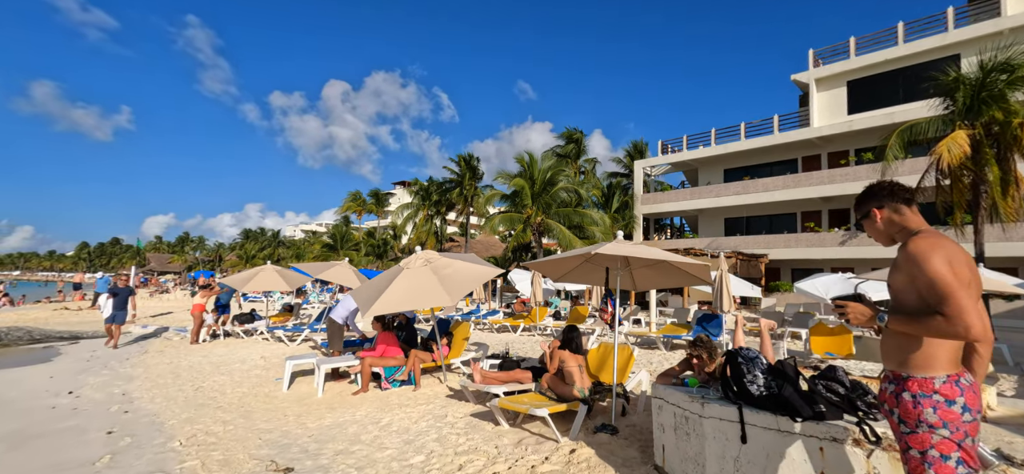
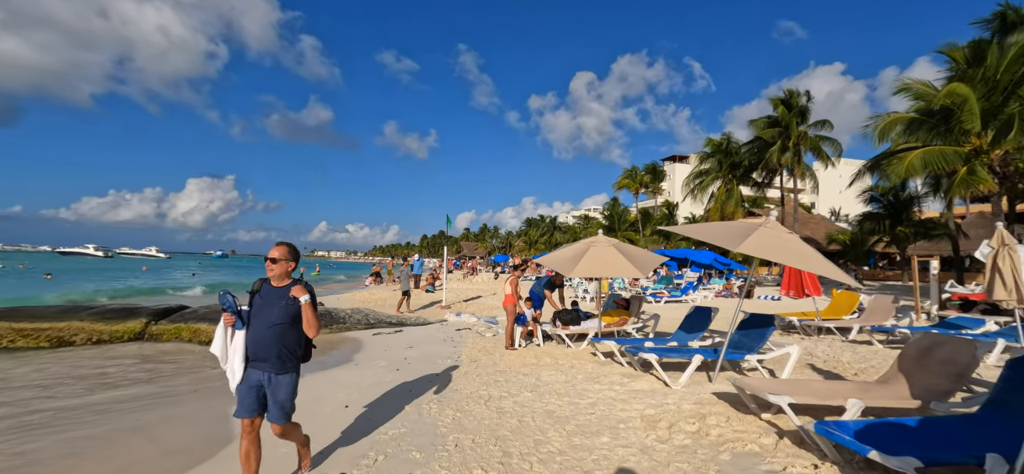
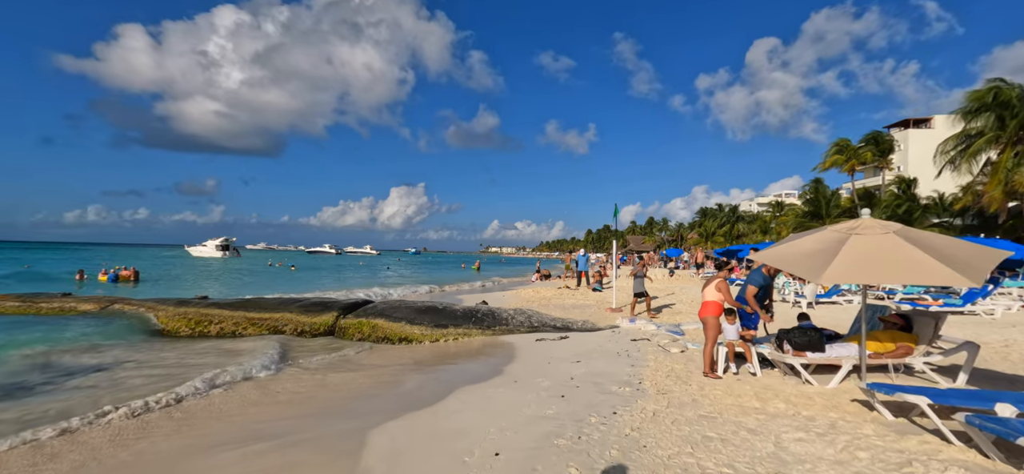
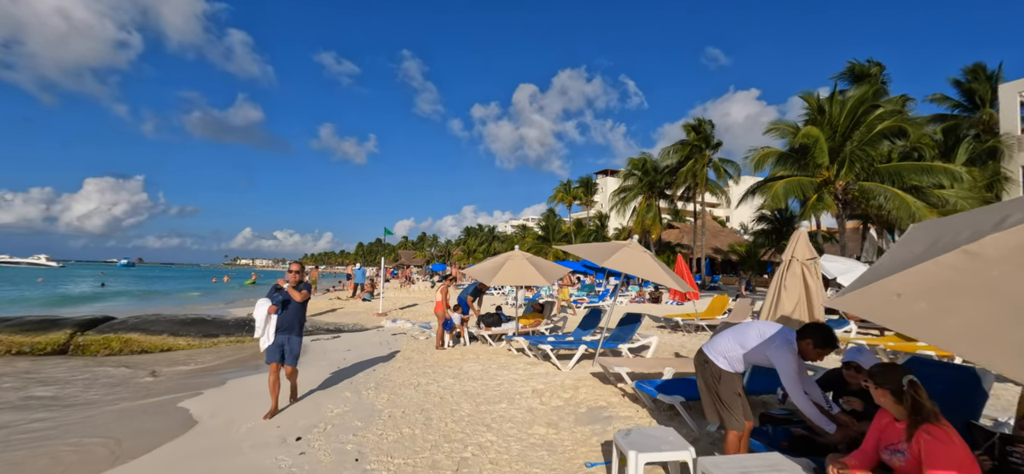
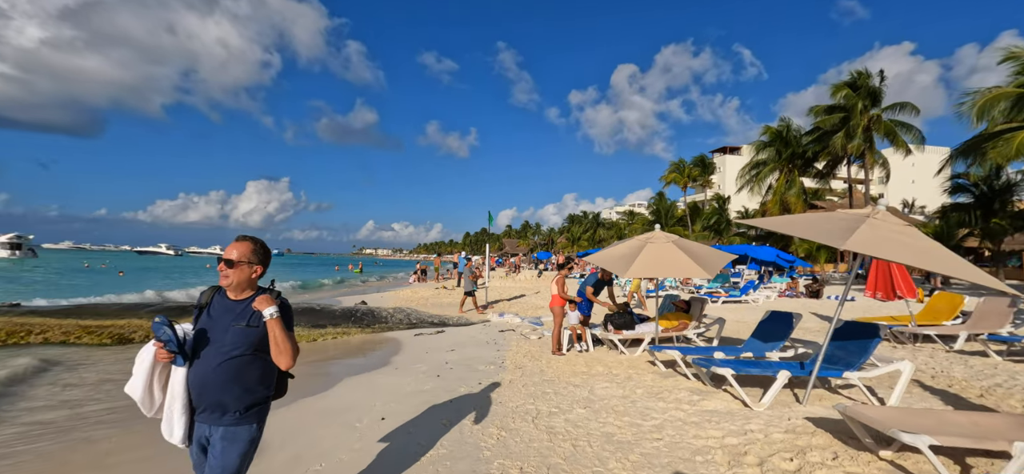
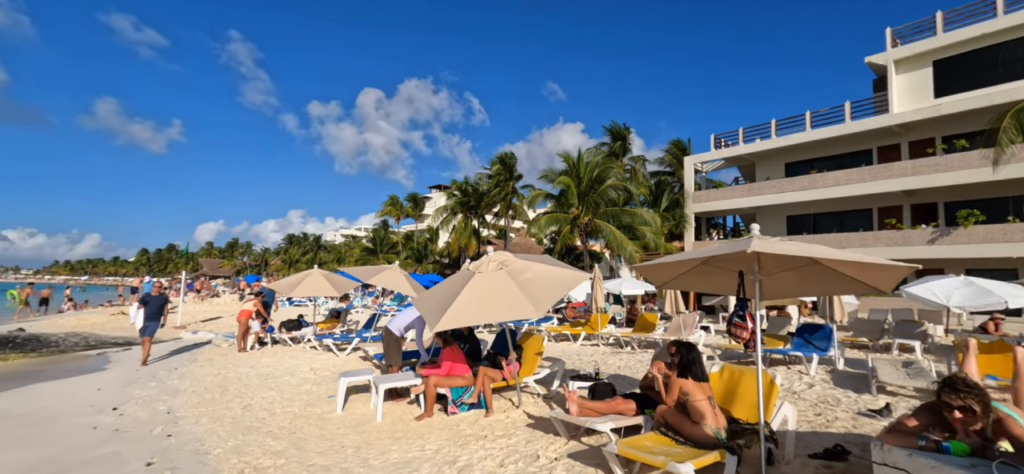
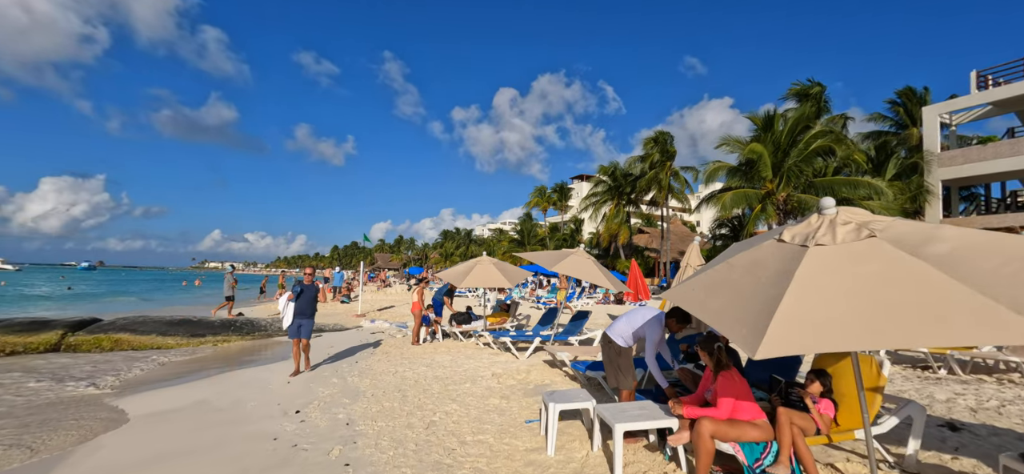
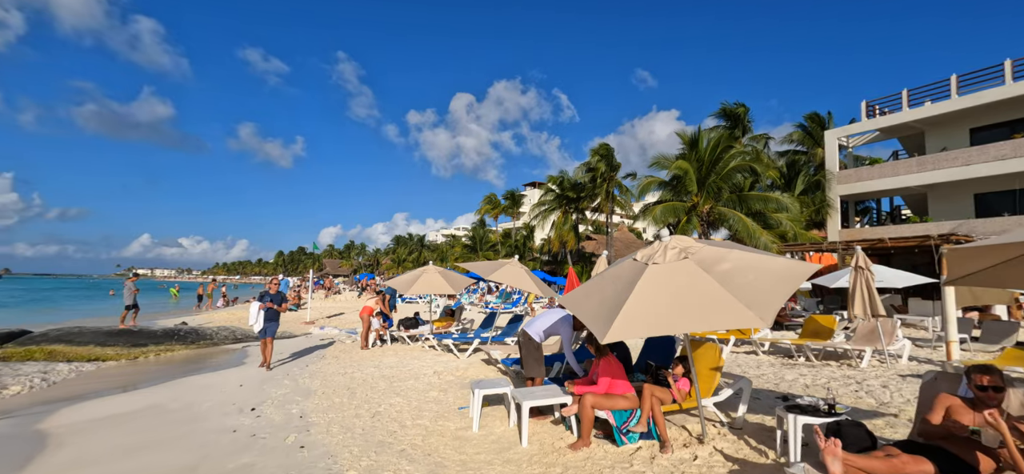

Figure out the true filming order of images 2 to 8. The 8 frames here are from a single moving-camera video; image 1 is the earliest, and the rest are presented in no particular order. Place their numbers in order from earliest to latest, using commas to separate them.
6, 8, 7, 4, 2, 5, 3
